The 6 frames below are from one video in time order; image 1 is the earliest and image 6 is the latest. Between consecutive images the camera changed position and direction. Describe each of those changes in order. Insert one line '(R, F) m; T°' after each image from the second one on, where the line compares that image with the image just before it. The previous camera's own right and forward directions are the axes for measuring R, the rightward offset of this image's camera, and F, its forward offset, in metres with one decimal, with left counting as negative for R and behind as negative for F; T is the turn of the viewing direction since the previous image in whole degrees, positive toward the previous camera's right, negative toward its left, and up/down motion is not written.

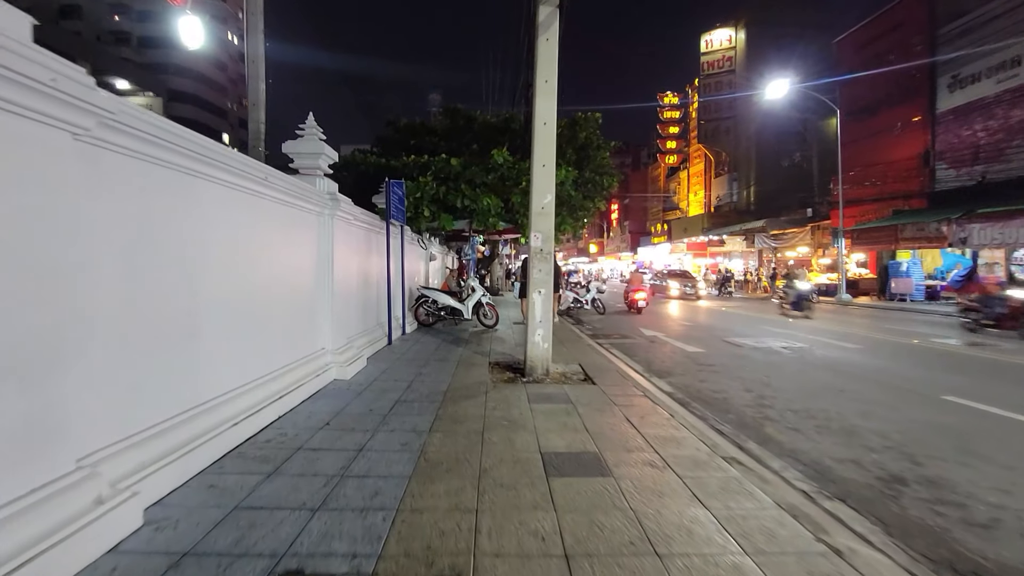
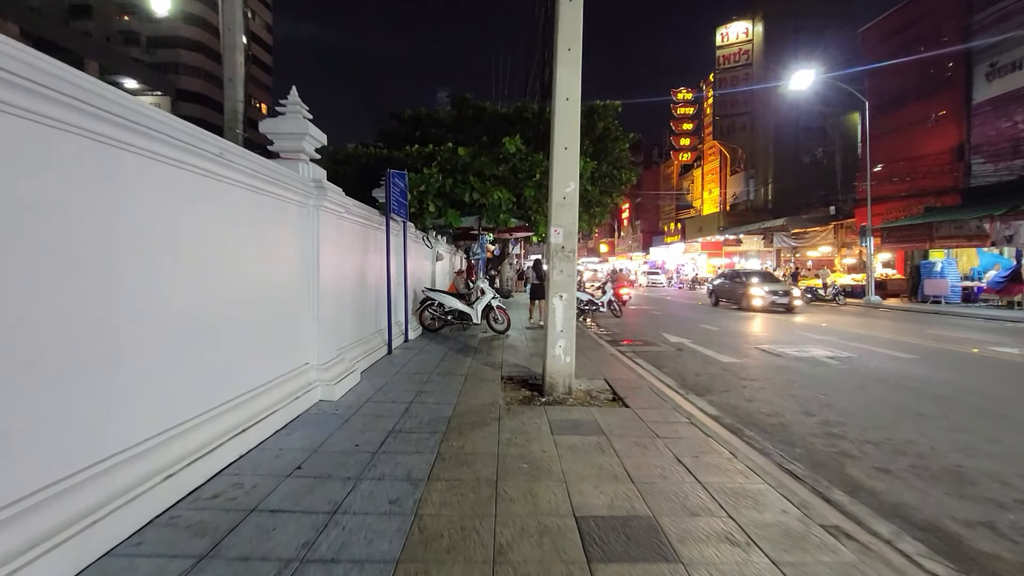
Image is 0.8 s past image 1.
(-0.1, +1.1) m; -1°
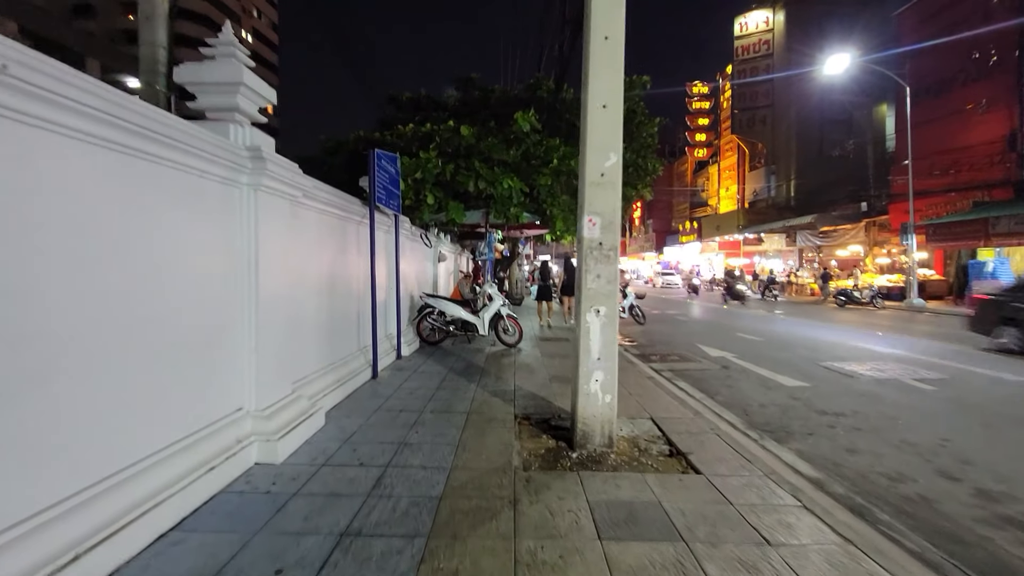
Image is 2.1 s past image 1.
(-0.1, +1.8) m; -1°
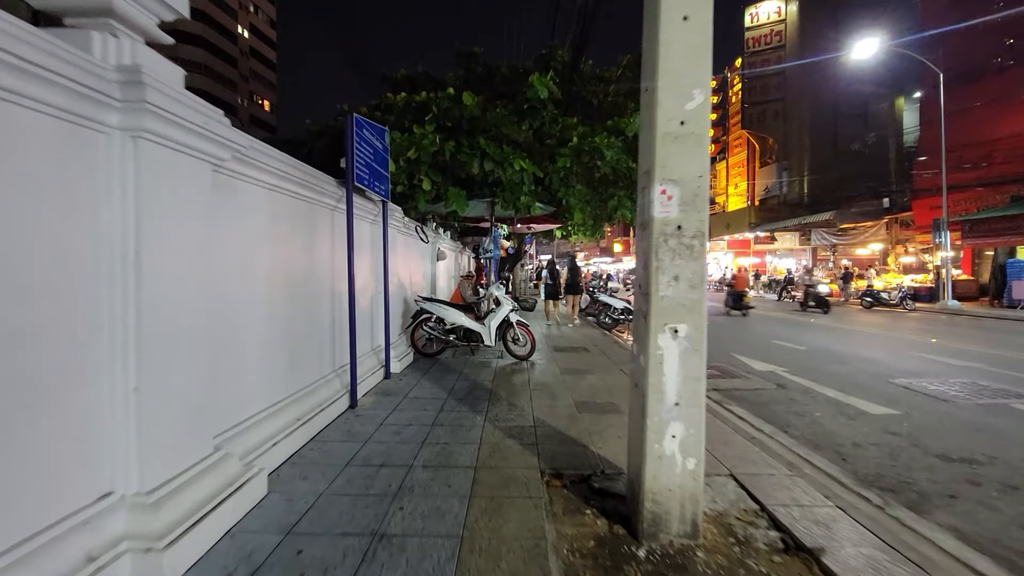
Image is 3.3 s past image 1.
(-0.2, +1.6) m; 0°
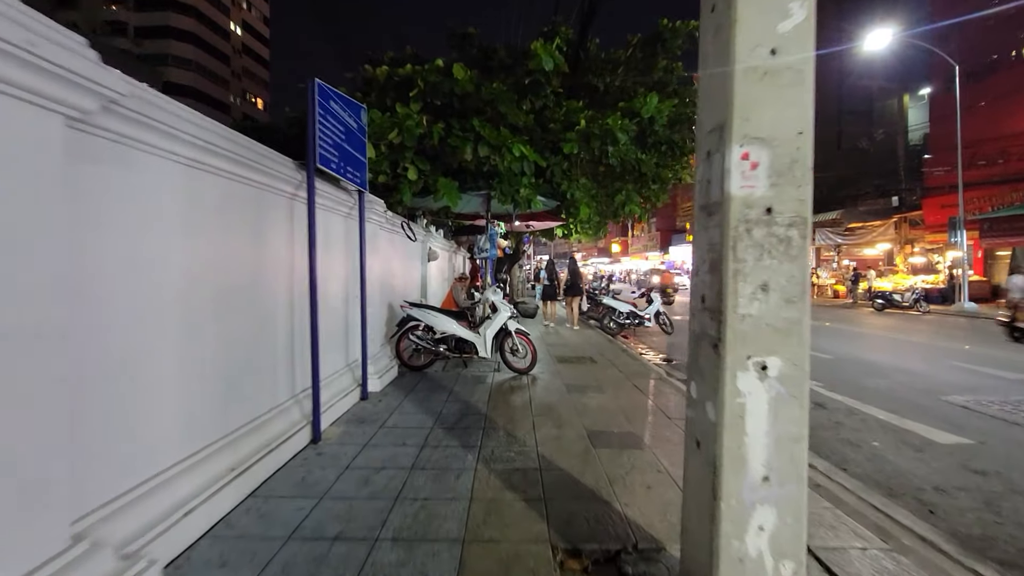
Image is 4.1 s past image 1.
(0.0, +1.1) m; 0°
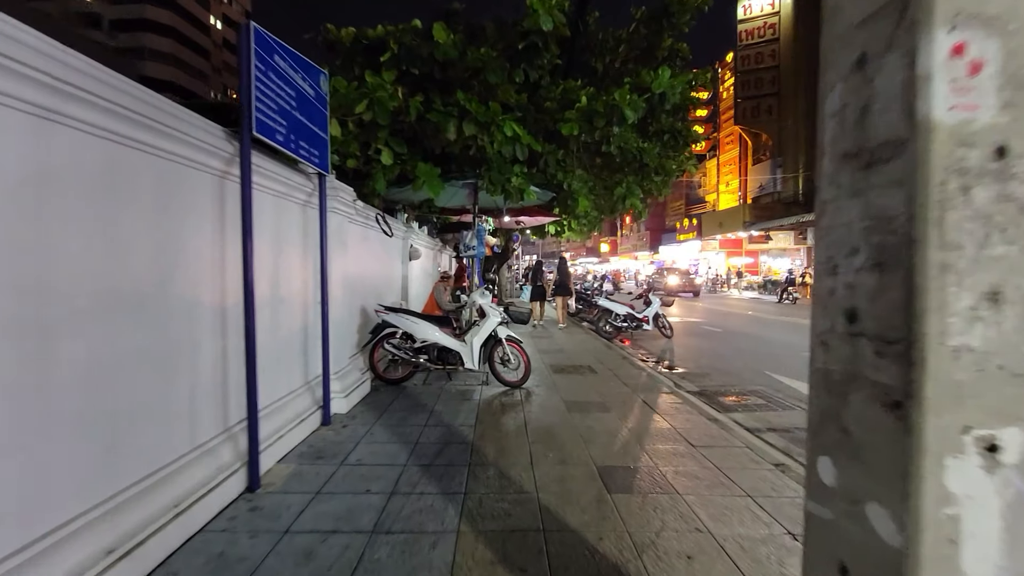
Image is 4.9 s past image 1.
(0.0, +1.0) m; +1°
